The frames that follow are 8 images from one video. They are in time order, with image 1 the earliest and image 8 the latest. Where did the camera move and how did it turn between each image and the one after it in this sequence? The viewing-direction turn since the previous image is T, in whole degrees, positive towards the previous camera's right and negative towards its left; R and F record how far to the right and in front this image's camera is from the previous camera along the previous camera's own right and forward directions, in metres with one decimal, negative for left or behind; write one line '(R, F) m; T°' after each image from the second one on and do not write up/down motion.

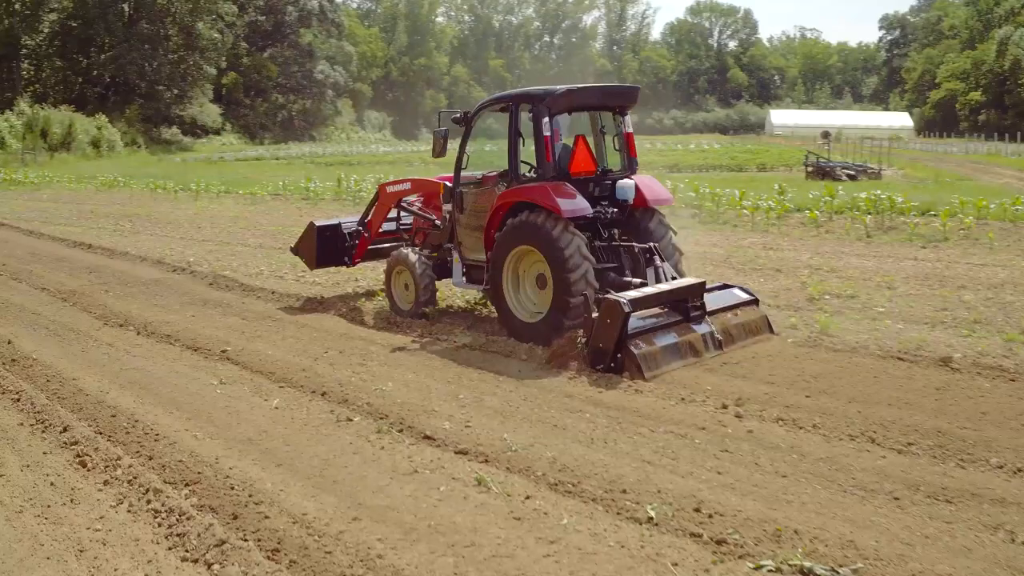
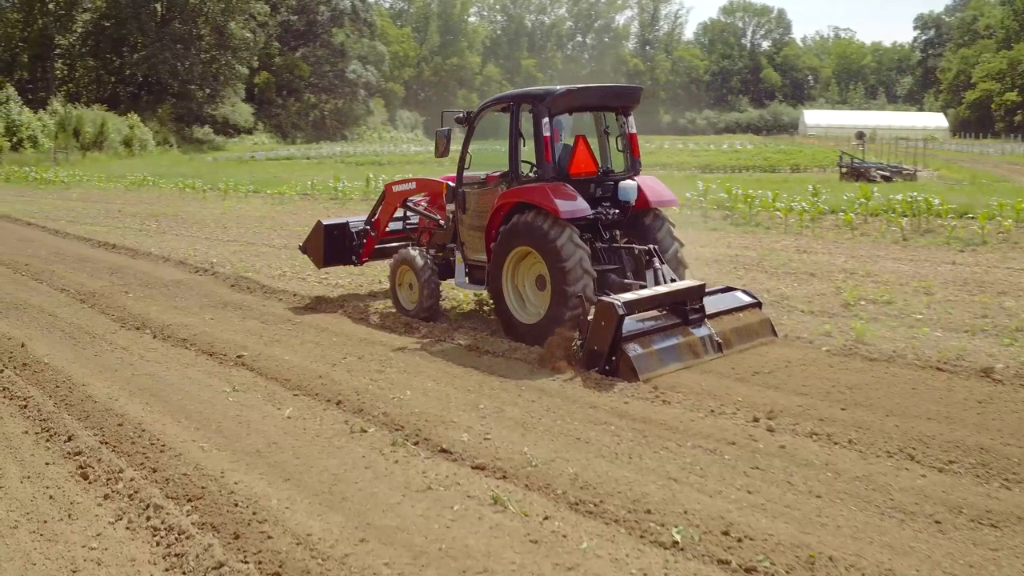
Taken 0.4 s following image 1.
(0.0, +0.2) m; -1°
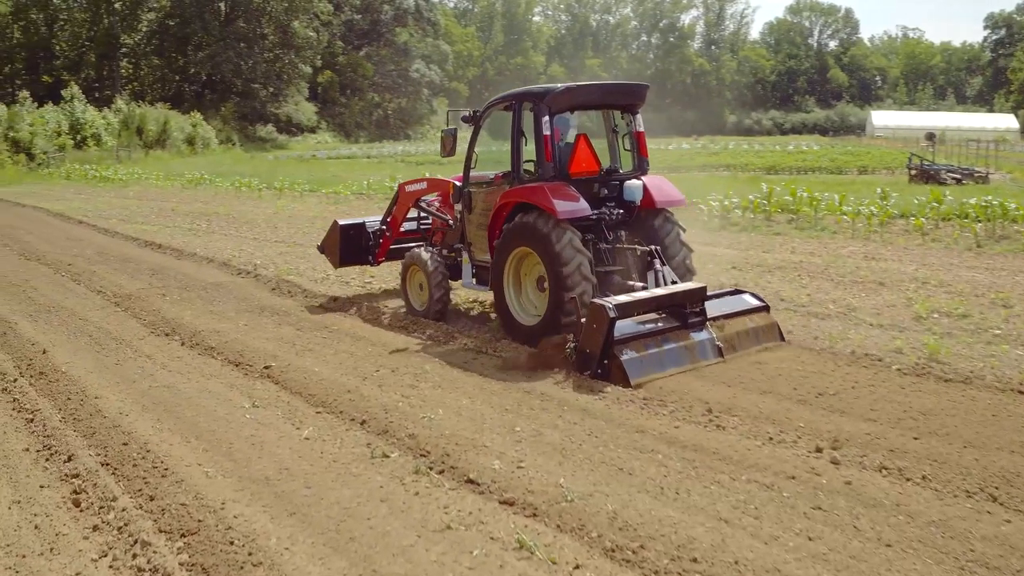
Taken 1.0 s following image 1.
(+0.1, +0.4) m; -3°
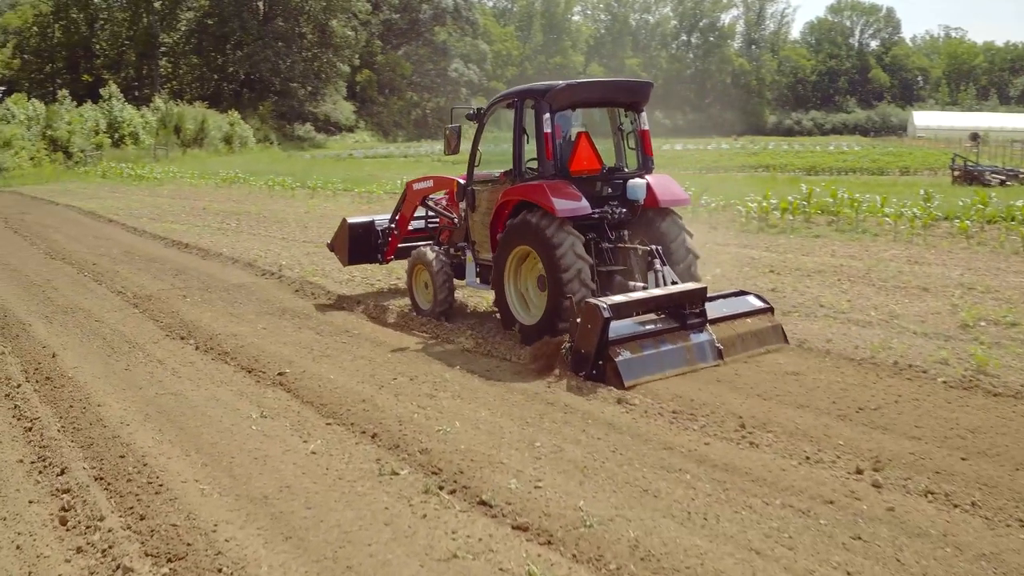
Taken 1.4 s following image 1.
(+0.1, +0.3) m; -2°
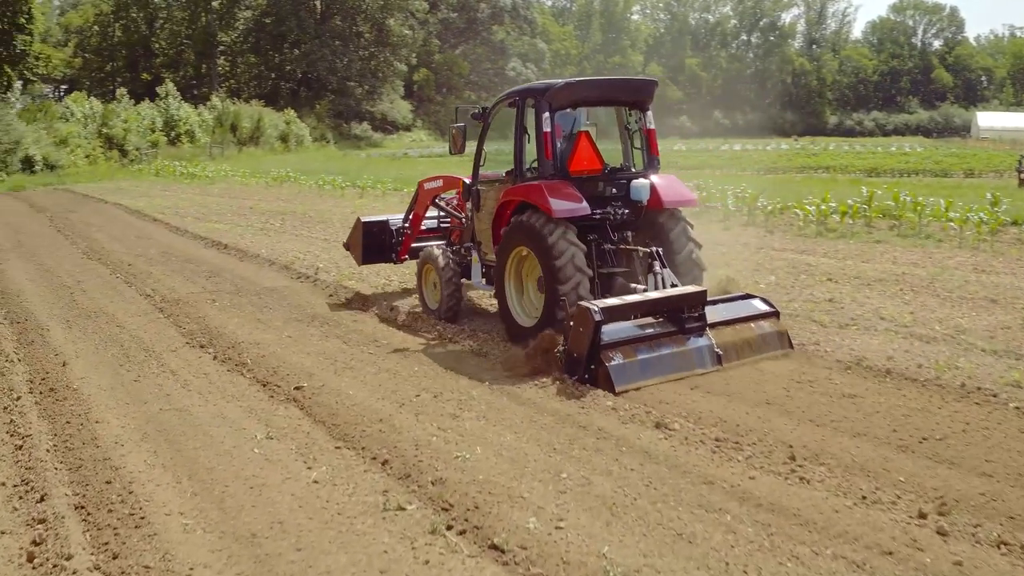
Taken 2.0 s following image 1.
(+0.1, +0.4) m; -2°
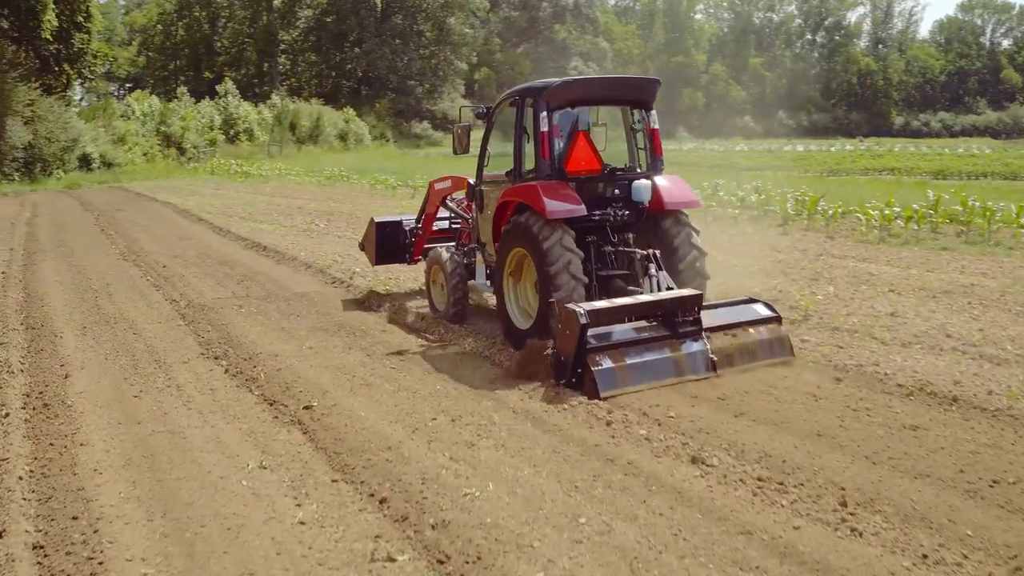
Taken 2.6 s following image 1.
(+0.1, +0.5) m; -3°
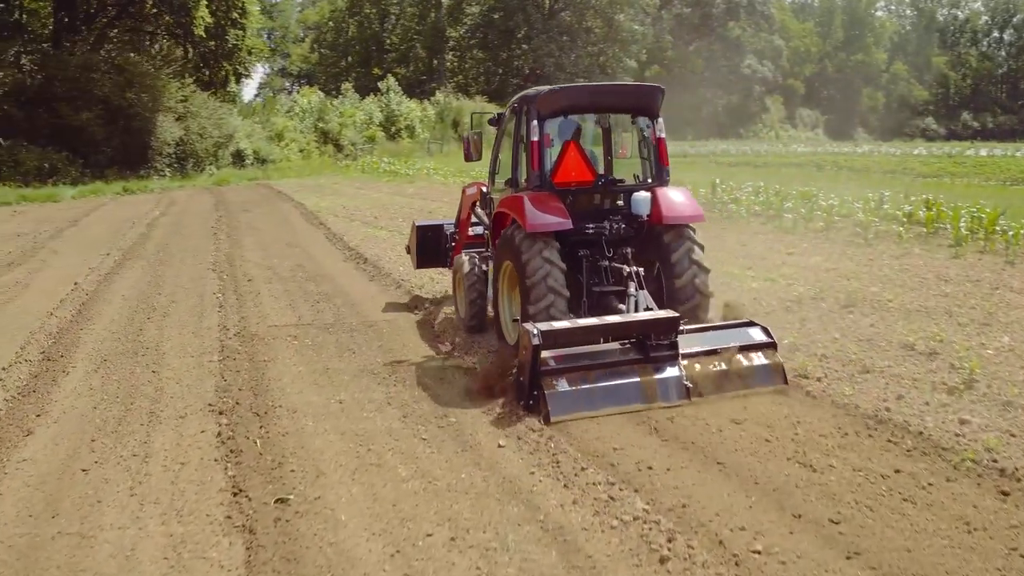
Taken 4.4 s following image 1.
(+0.4, +1.3) m; -7°
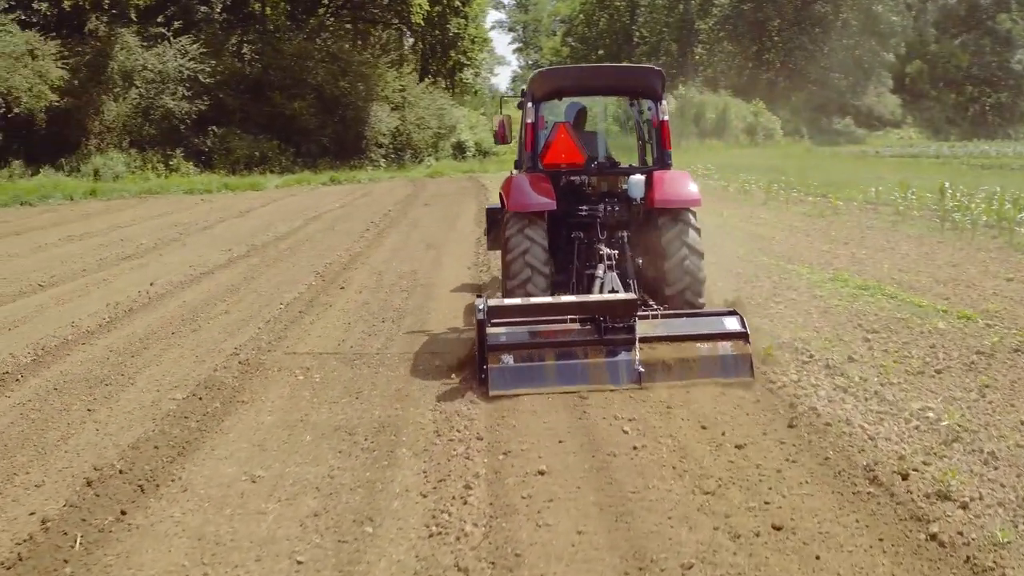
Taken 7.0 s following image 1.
(+0.7, +1.8) m; -11°
